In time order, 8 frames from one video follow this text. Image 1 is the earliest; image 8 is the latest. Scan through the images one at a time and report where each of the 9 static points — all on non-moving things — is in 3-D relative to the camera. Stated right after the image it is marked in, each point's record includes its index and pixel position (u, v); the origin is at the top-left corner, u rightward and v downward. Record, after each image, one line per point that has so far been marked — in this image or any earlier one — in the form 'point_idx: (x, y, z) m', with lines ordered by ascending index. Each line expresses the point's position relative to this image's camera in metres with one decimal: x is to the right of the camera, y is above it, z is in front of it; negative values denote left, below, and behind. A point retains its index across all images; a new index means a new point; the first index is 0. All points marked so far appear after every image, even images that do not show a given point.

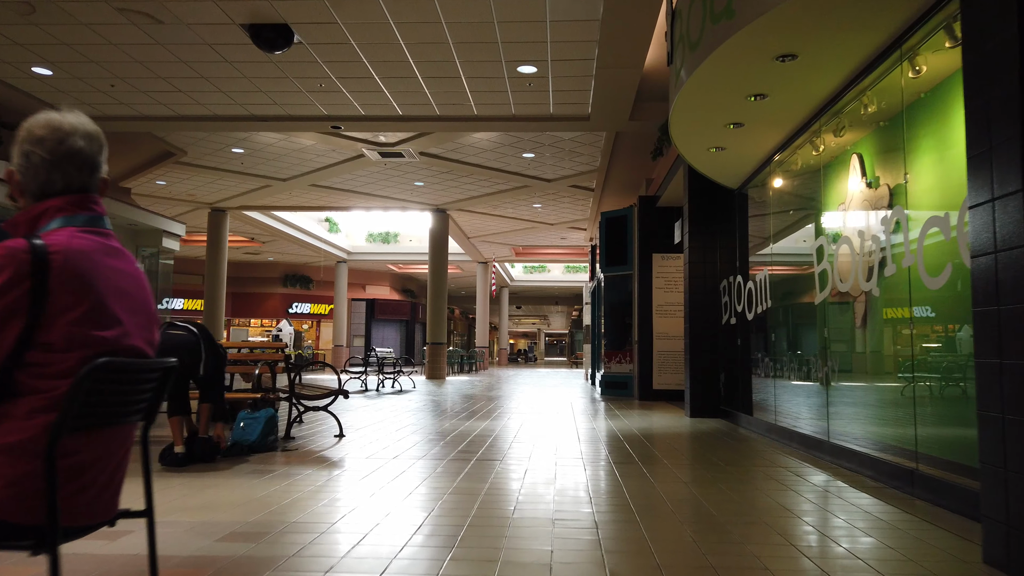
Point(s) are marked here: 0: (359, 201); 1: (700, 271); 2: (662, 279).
0: (-3.9, +2.2, +19.0) m
1: (+2.1, +0.2, +8.4) m
2: (+2.3, +0.1, +11.4) m
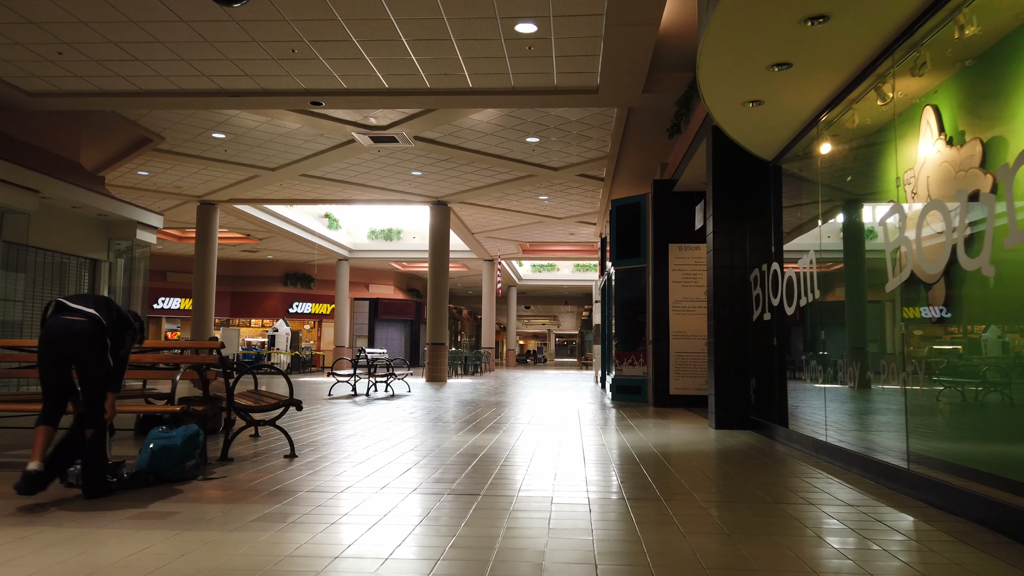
0: (-3.7, +2.3, +18.0) m
1: (+2.1, +0.3, +7.3) m
2: (+2.3, +0.2, +10.2) m
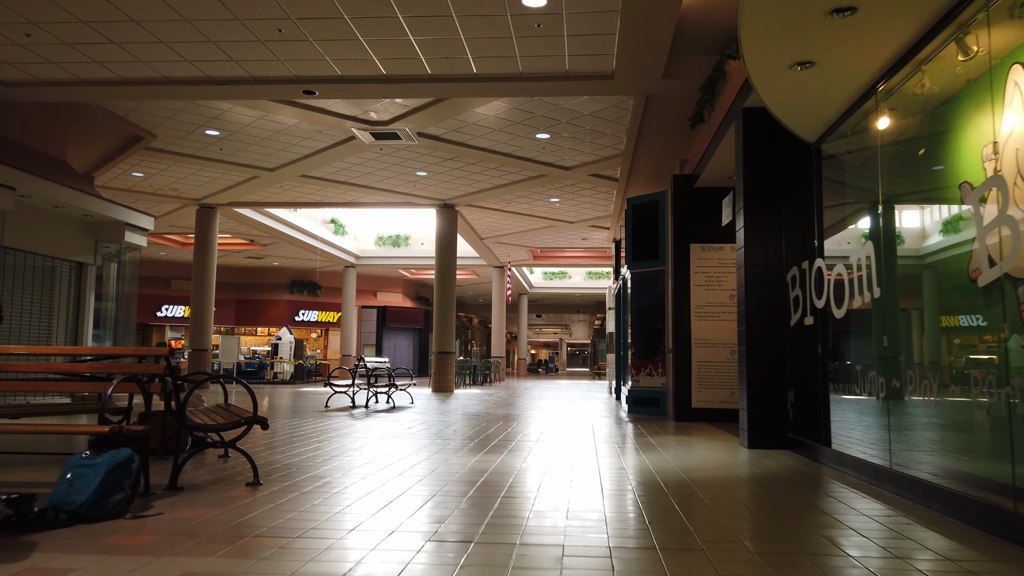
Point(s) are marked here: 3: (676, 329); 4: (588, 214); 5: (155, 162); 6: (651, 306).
0: (-3.5, +2.1, +17.3) m
1: (+2.2, +0.3, +6.5) m
2: (+2.4, +0.2, +9.4) m
3: (+2.0, -0.5, +9.4) m
4: (+1.9, +1.9, +19.0) m
5: (-6.8, +2.4, +14.3) m
6: (+1.9, -0.3, +10.5) m
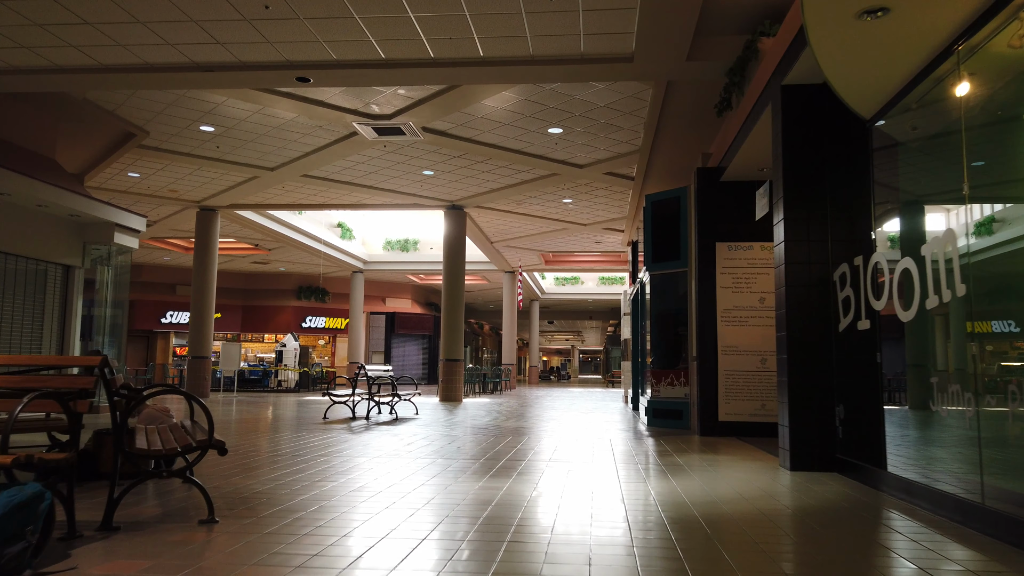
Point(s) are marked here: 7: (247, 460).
0: (-3.3, +2.0, +16.6) m
1: (+2.2, +0.3, +5.7) m
2: (+2.5, +0.1, +8.7) m
3: (+2.2, -0.5, +8.7) m
4: (+2.2, +1.8, +18.3) m
5: (-6.6, +2.3, +13.7) m
6: (+2.1, -0.3, +9.8) m
7: (-2.5, -1.5, +7.0) m
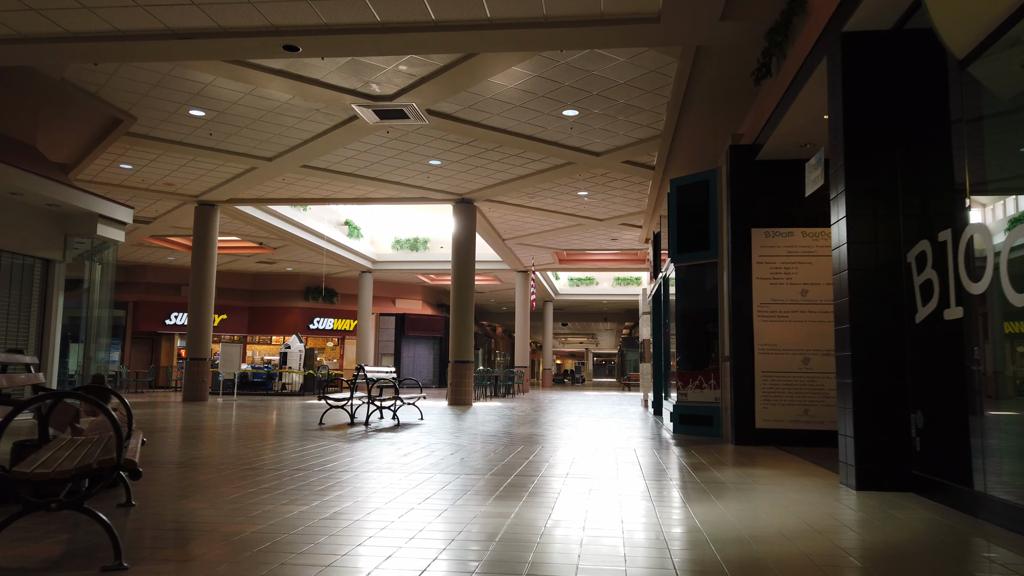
0: (-3.0, +2.0, +15.8) m
1: (+2.3, +0.4, +4.8) m
2: (+2.6, +0.2, +7.7) m
3: (+2.3, -0.5, +7.7) m
4: (+2.5, +1.8, +17.4) m
5: (-6.4, +2.4, +13.0) m
6: (+2.2, -0.2, +8.9) m
7: (-2.4, -1.4, +6.1) m
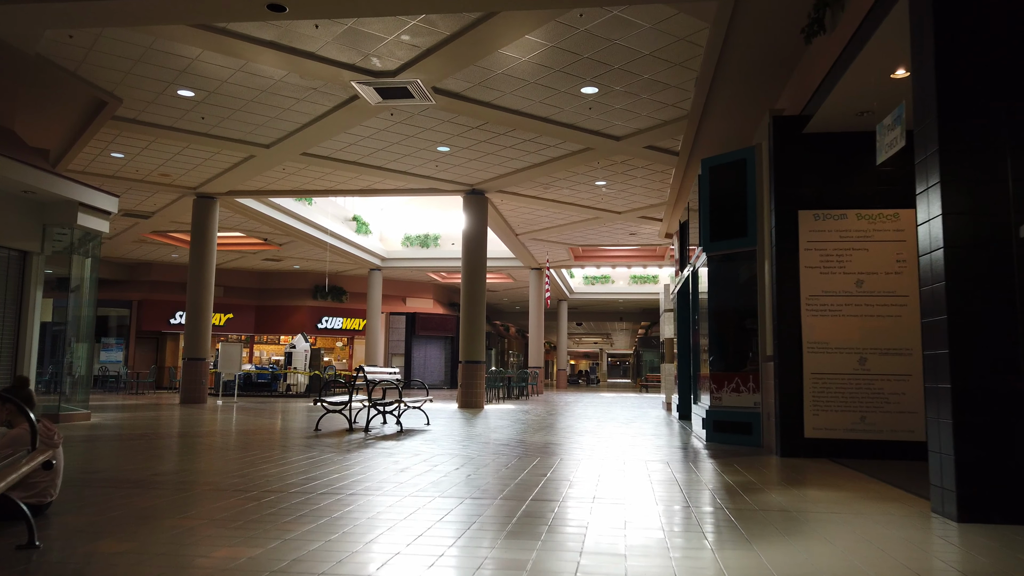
0: (-2.7, +2.1, +15.0) m
1: (+2.4, +0.4, +3.9) m
2: (+2.8, +0.3, +6.8) m
3: (+2.4, -0.4, +6.8) m
4: (+2.8, +1.9, +16.5) m
5: (-6.2, +2.4, +12.2) m
6: (+2.4, -0.1, +8.0) m
7: (-2.3, -1.4, +5.3) m
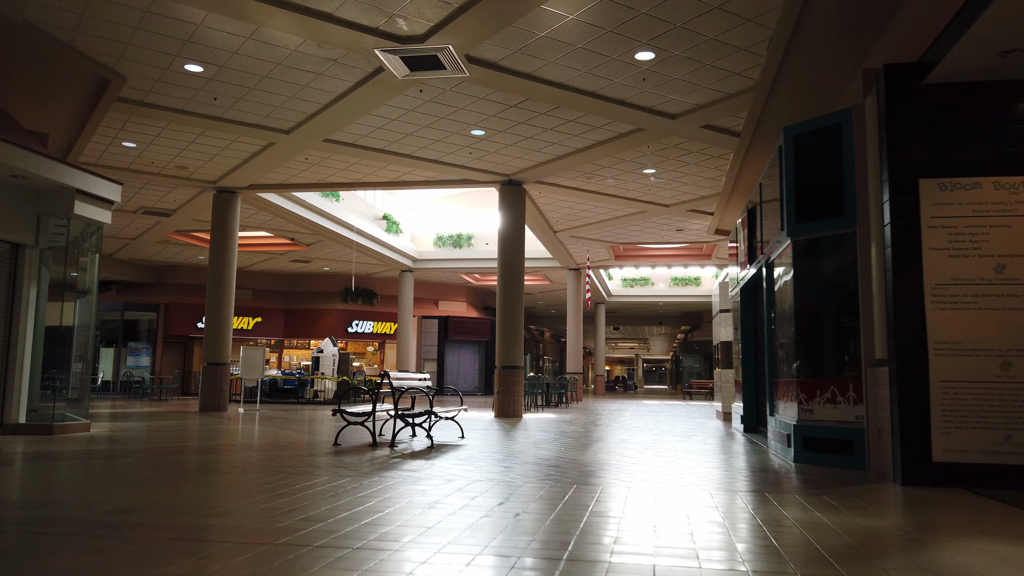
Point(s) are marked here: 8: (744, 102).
0: (-2.0, +2.1, +13.9) m
1: (+2.6, +0.6, +2.6) m
2: (+3.1, +0.4, +5.5) m
3: (+2.8, -0.3, +5.5) m
4: (+3.6, +1.9, +15.1) m
5: (-5.5, +2.5, +11.3) m
6: (+2.8, 0.0, +6.6) m
7: (-1.9, -1.3, +4.2) m
8: (+3.1, +2.5, +9.9) m
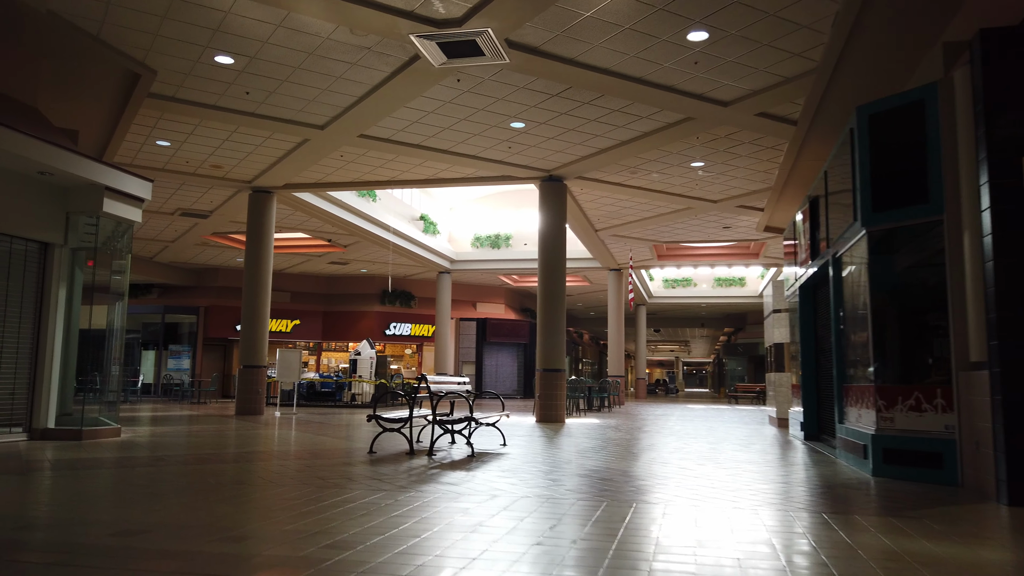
0: (-1.3, +2.1, +13.5) m
1: (+2.8, +0.6, +2.0) m
2: (+3.5, +0.5, +4.8) m
3: (+3.1, -0.2, +4.8) m
4: (+4.3, +1.9, +14.4) m
5: (-4.9, +2.5, +11.1) m
6: (+3.2, 0.0, +6.0) m
7: (-1.7, -1.2, +3.7) m
8: (+3.6, +2.5, +9.2) m
